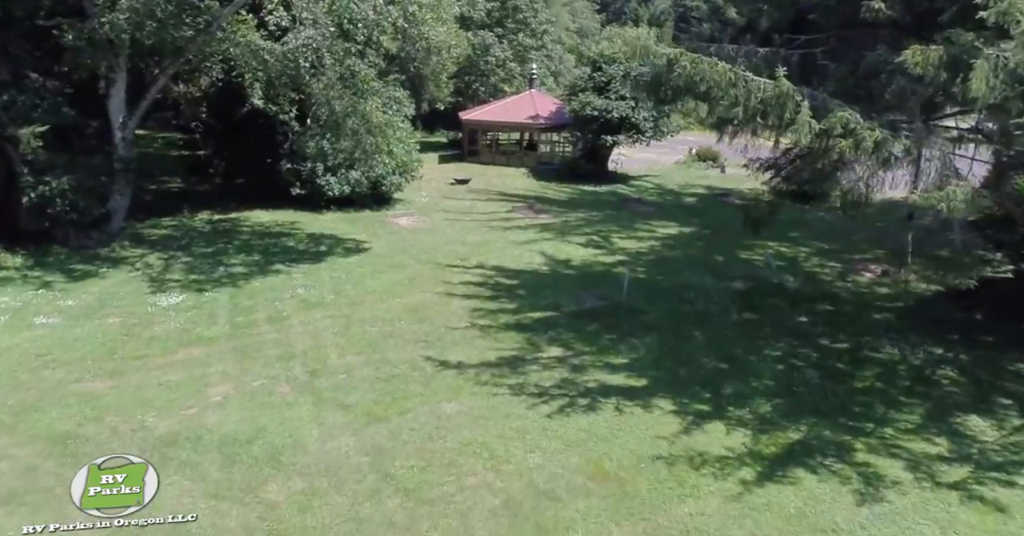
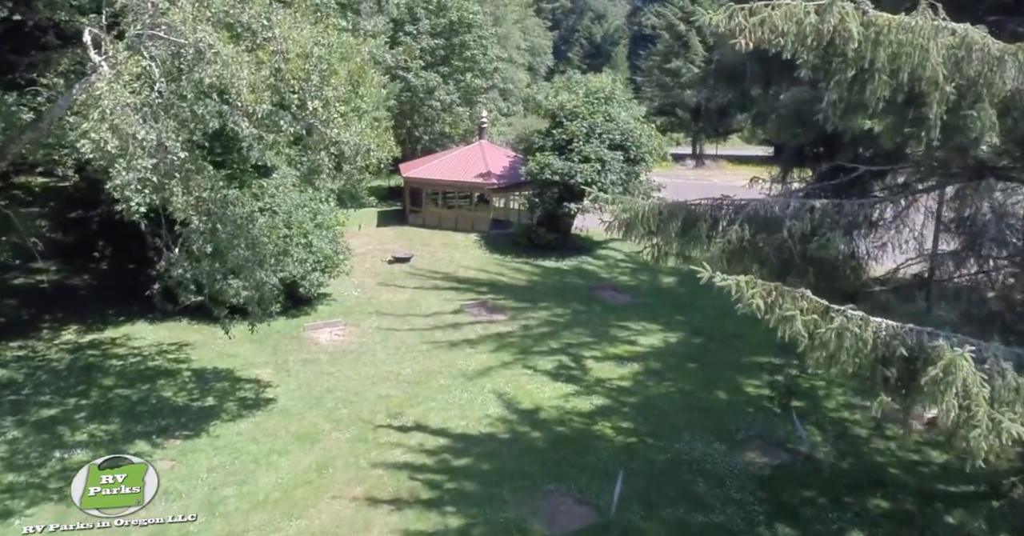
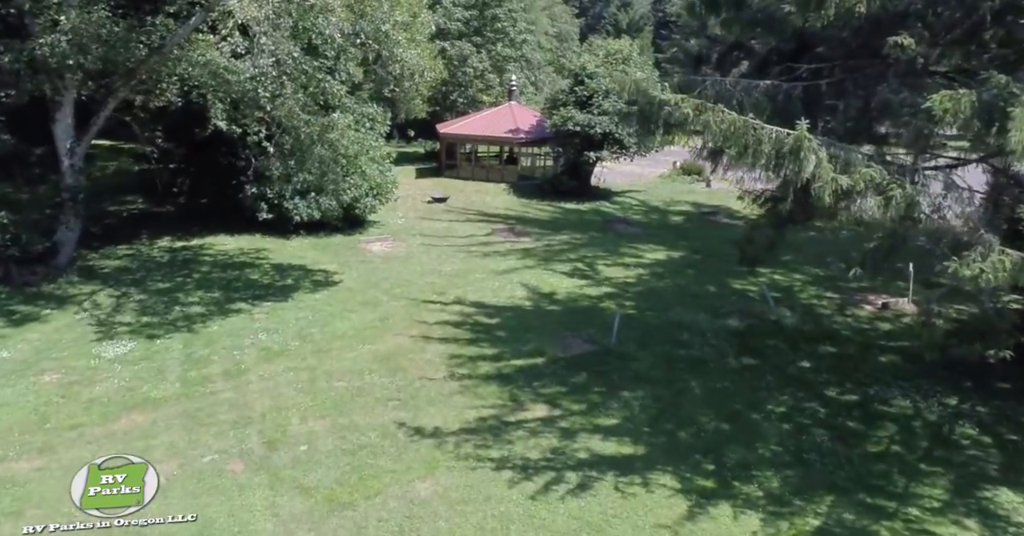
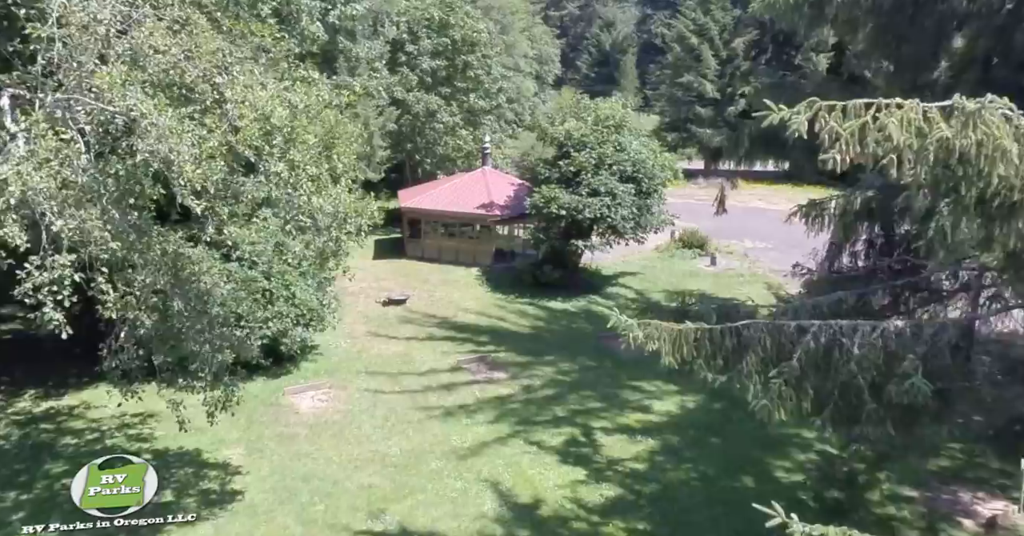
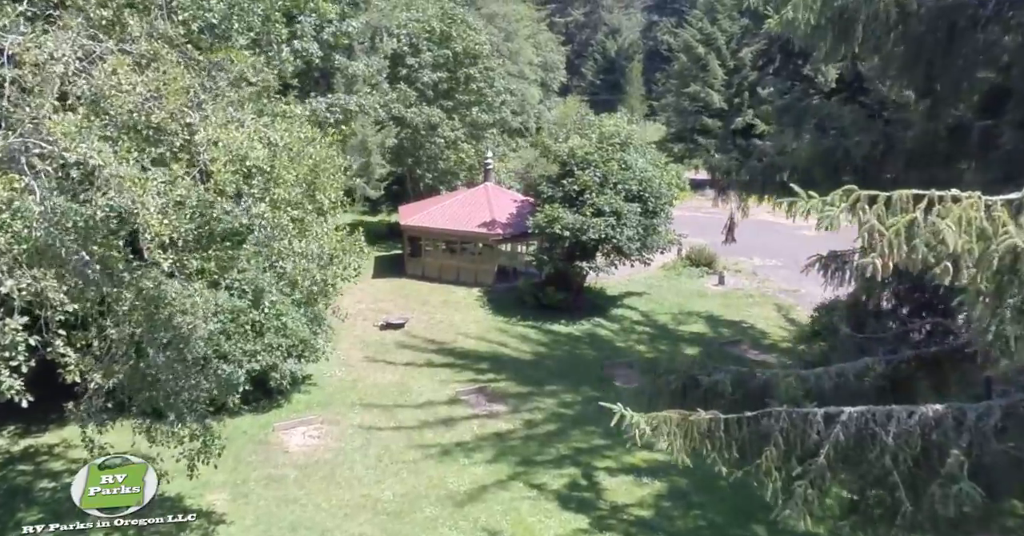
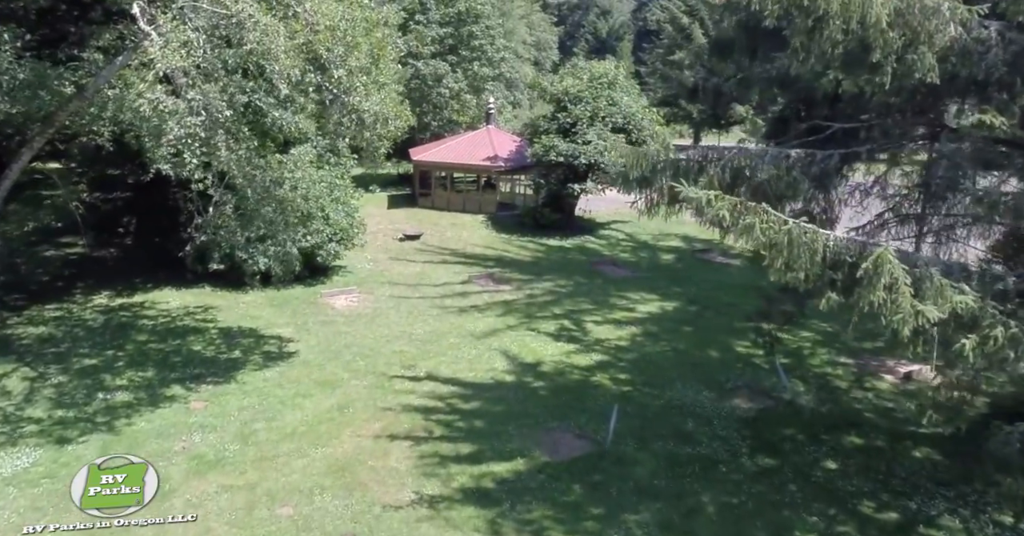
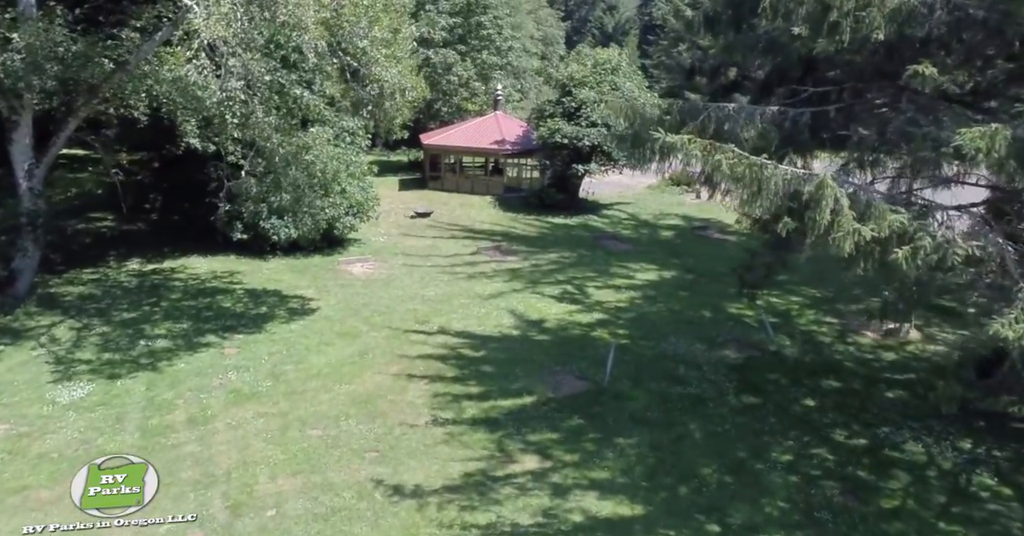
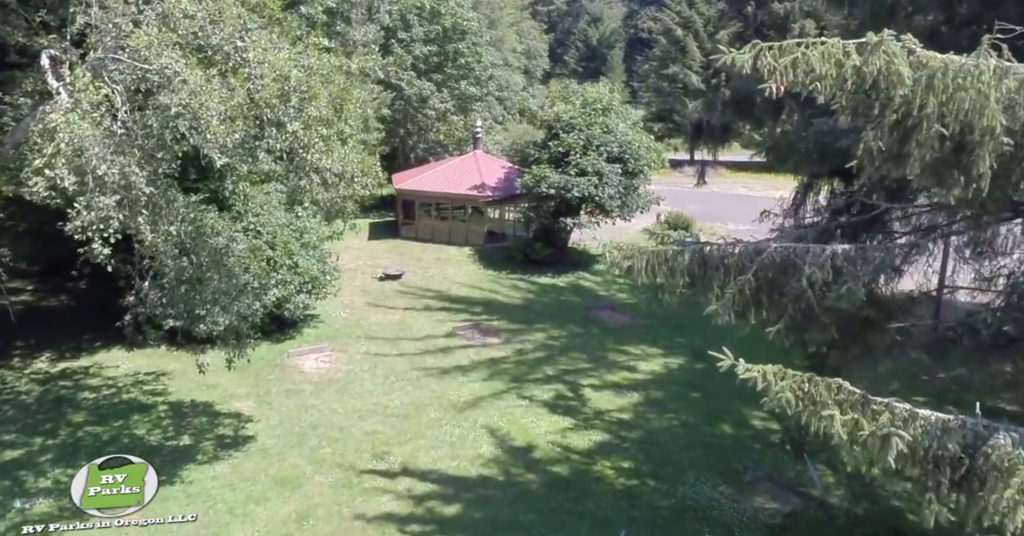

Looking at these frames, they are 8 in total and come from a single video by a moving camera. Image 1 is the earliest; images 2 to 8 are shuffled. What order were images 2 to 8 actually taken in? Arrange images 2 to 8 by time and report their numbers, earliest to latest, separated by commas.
3, 7, 6, 2, 8, 4, 5
